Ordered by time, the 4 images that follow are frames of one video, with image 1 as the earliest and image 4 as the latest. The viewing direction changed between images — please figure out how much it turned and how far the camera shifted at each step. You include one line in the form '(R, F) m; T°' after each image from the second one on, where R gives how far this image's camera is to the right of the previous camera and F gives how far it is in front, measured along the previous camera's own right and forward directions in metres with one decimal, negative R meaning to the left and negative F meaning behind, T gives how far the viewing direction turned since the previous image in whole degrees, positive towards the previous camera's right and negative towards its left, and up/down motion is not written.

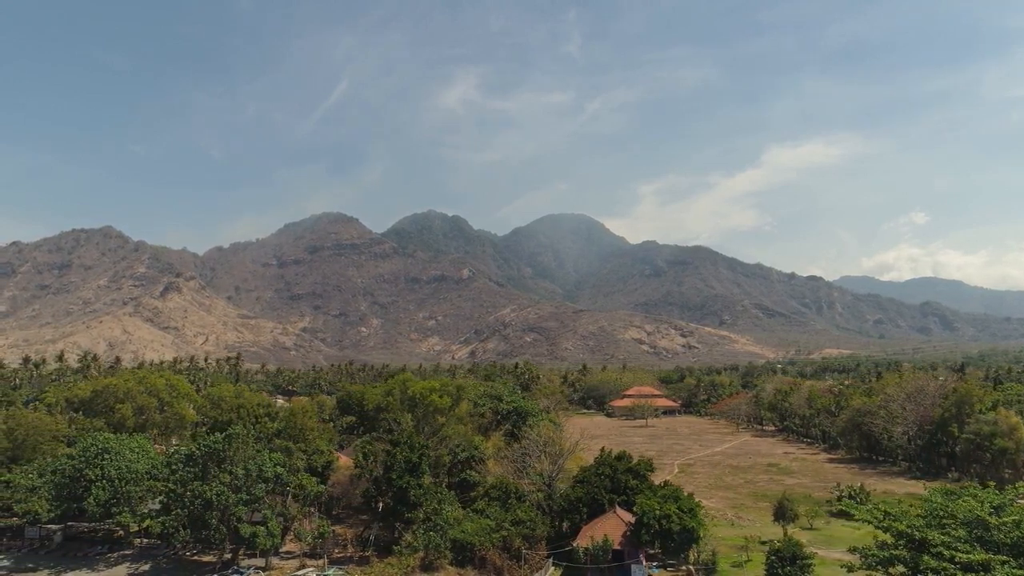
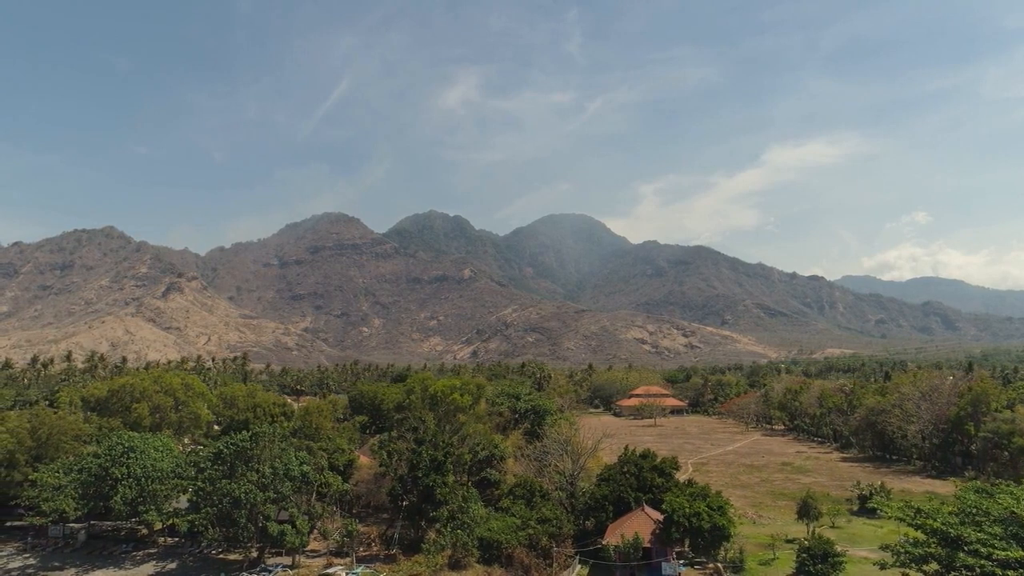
(-1.3, 0.0) m; 0°
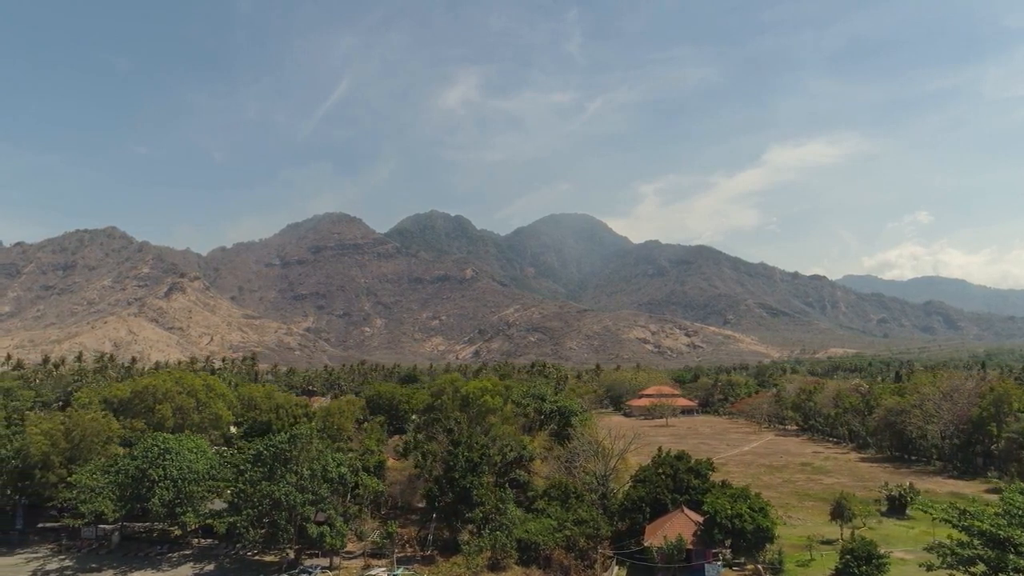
(-1.9, 0.0) m; 0°
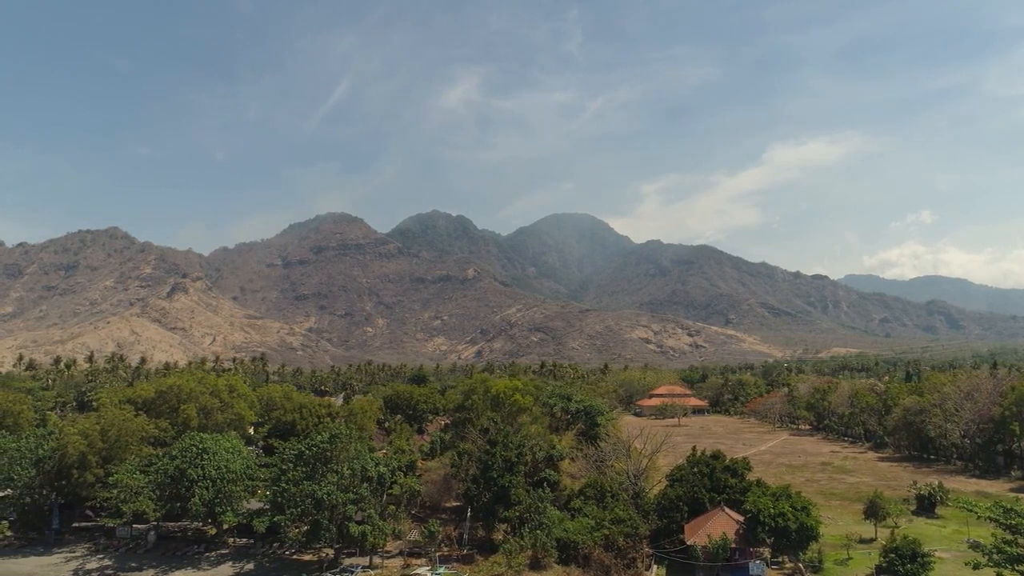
(-2.0, -0.1) m; 0°
